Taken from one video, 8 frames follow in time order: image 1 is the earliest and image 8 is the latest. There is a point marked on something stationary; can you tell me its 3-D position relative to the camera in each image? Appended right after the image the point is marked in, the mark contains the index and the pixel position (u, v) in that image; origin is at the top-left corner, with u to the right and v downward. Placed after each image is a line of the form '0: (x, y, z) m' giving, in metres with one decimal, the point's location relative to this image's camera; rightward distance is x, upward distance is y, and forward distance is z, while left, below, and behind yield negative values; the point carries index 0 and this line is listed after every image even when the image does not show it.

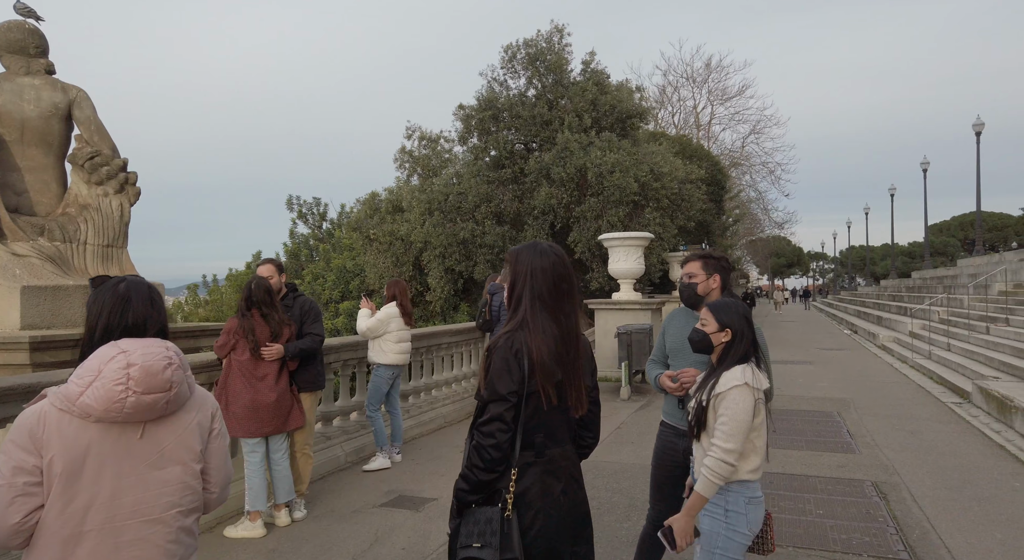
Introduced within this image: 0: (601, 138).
0: (+2.3, +3.7, +16.7) m
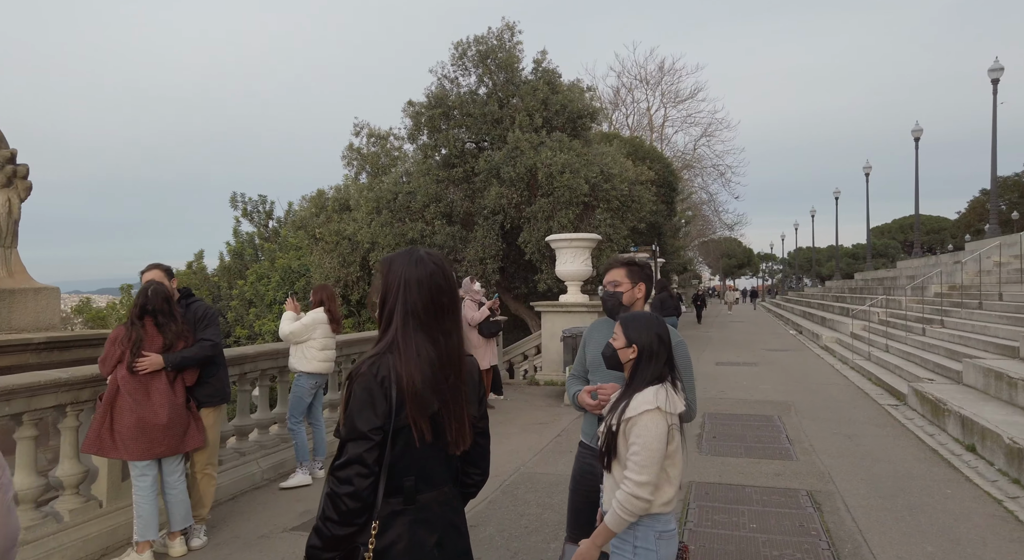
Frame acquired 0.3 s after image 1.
0: (+1.0, +3.7, +16.5) m
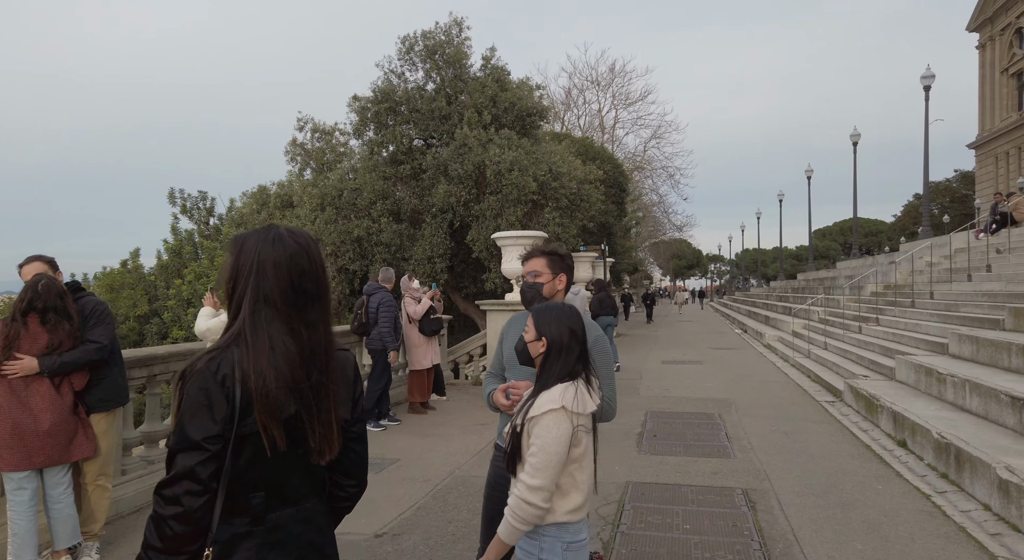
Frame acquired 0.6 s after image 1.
0: (-0.3, +3.7, +16.4) m
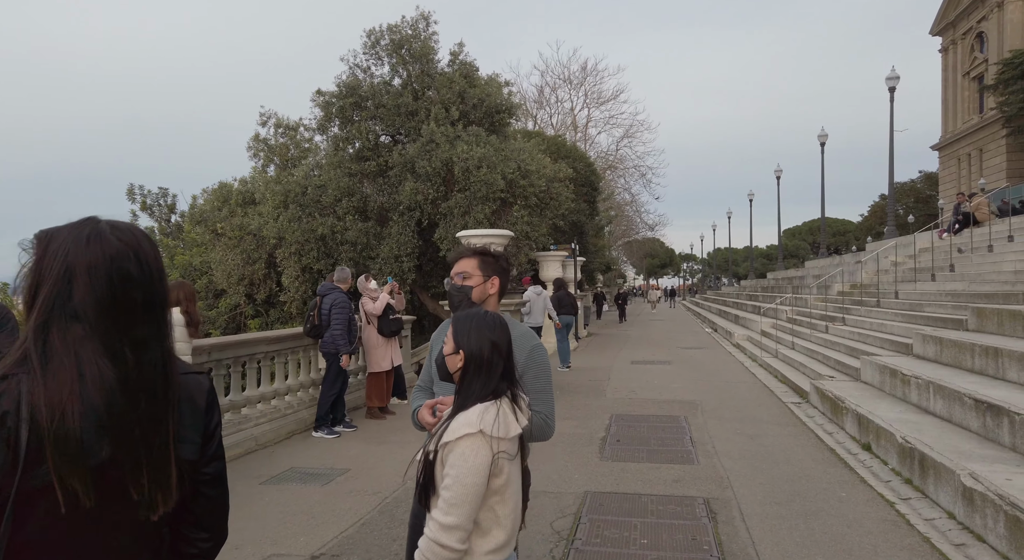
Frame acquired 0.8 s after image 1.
0: (-1.1, +3.7, +16.1) m
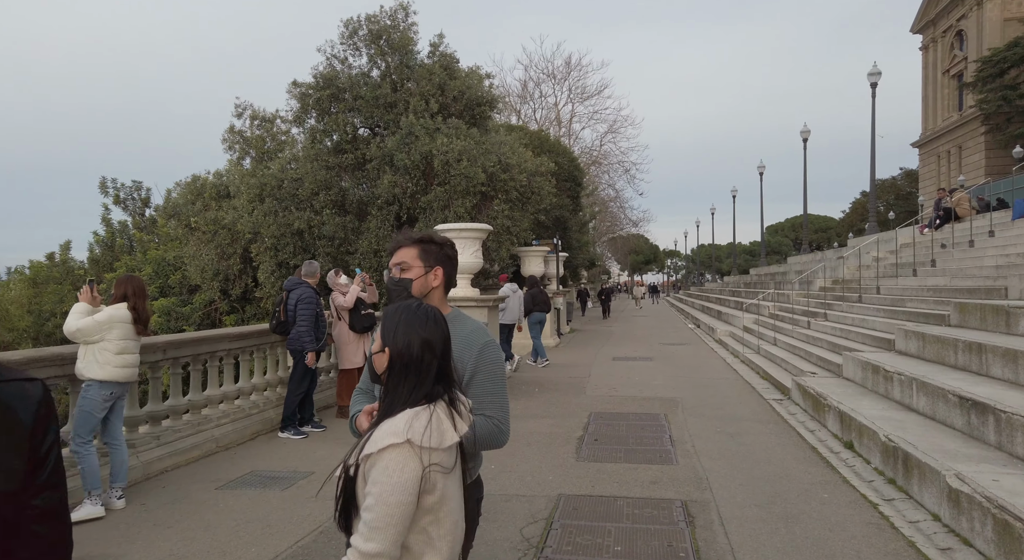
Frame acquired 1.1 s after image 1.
0: (-1.6, +3.8, +15.8) m
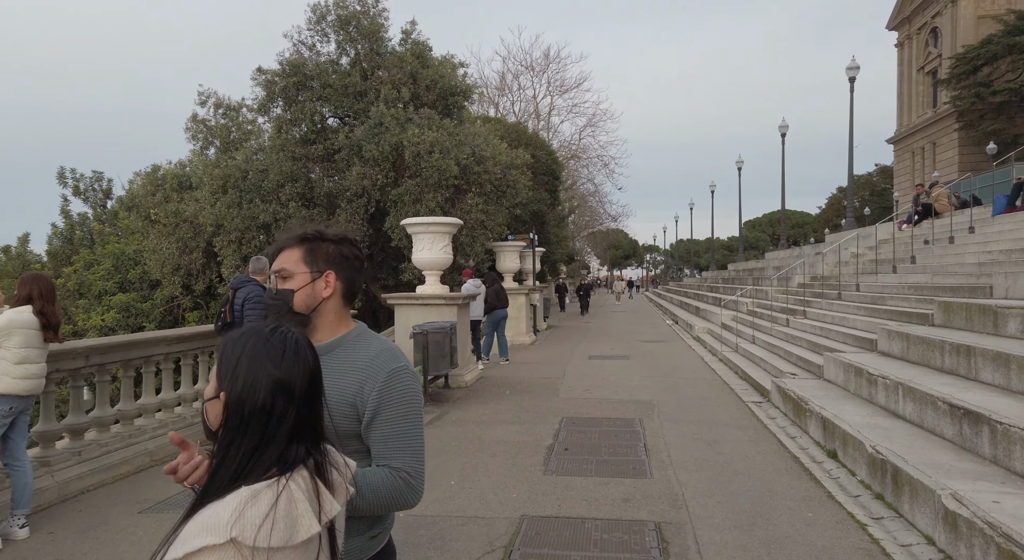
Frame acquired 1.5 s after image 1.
0: (-2.2, +3.9, +15.3) m
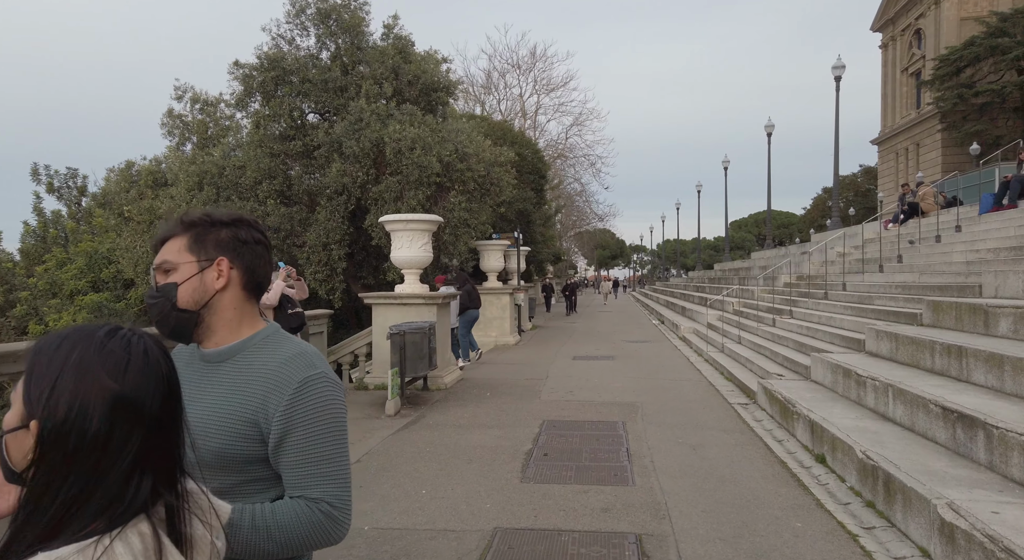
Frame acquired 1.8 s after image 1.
0: (-2.5, +3.9, +15.0) m
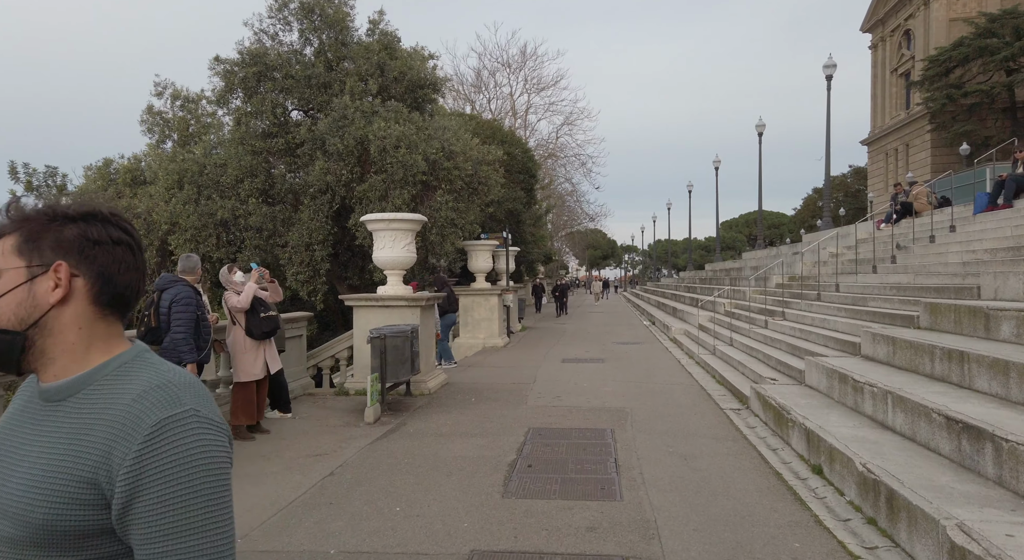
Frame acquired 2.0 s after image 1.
0: (-2.8, +3.9, +14.7) m
